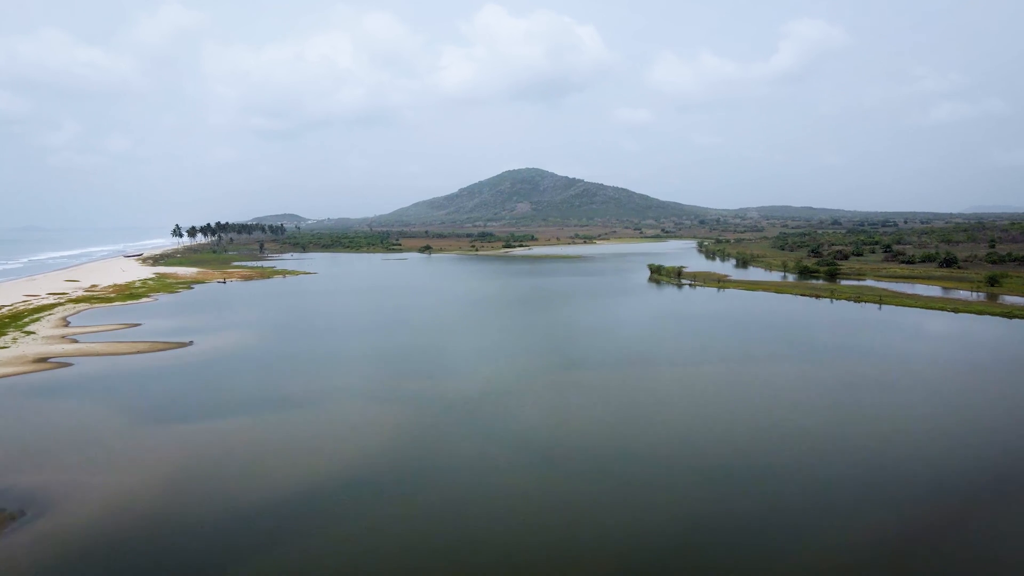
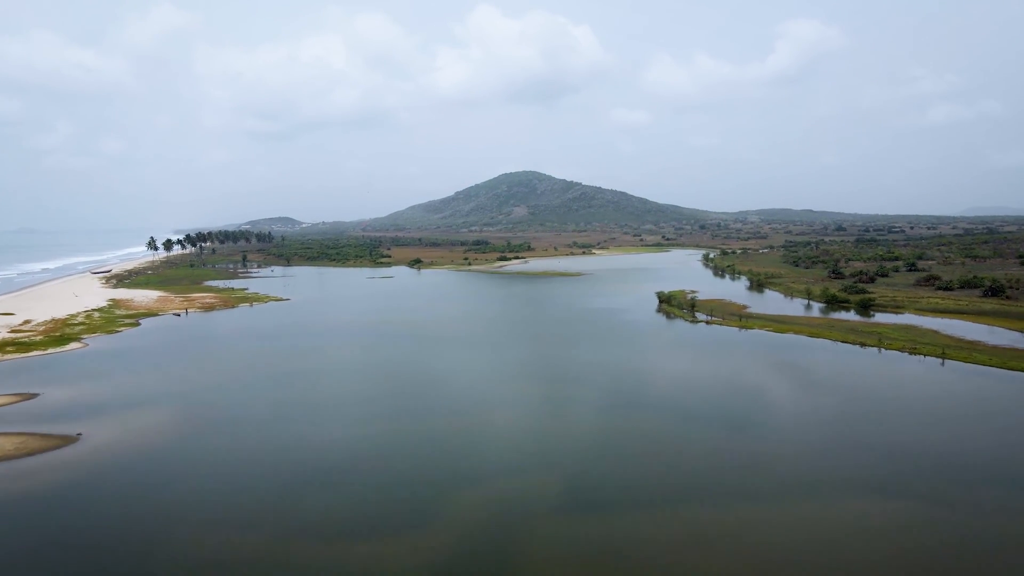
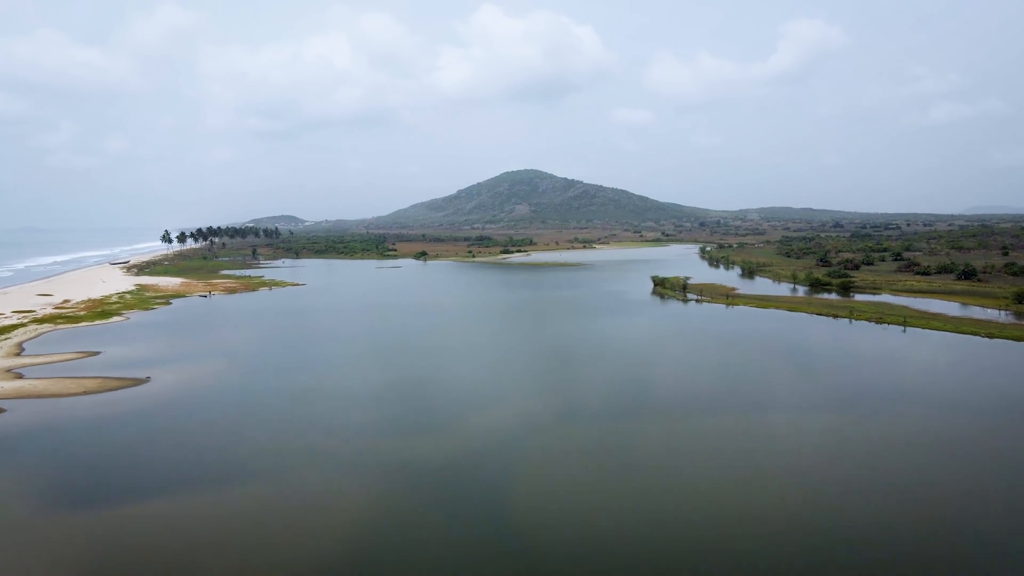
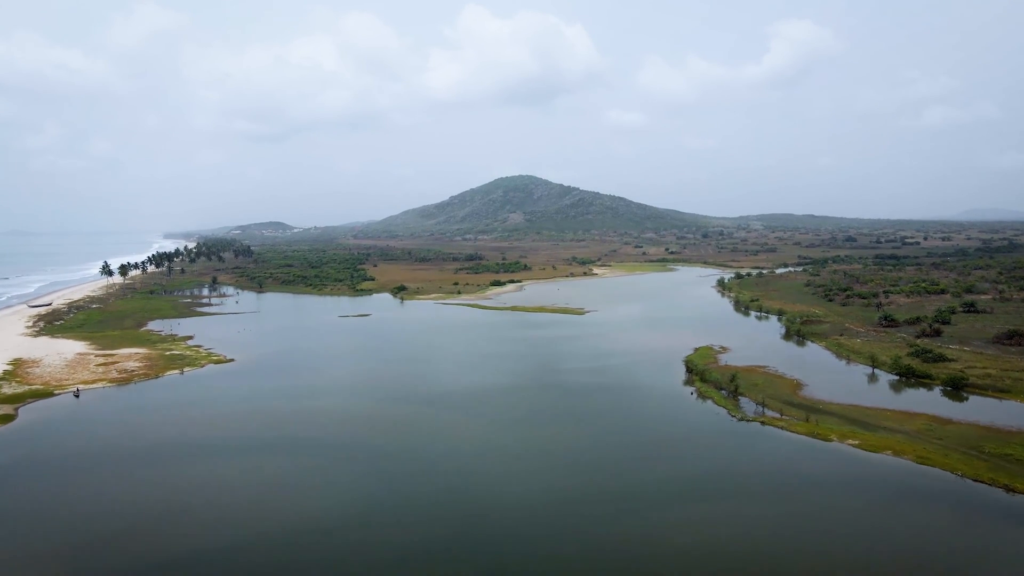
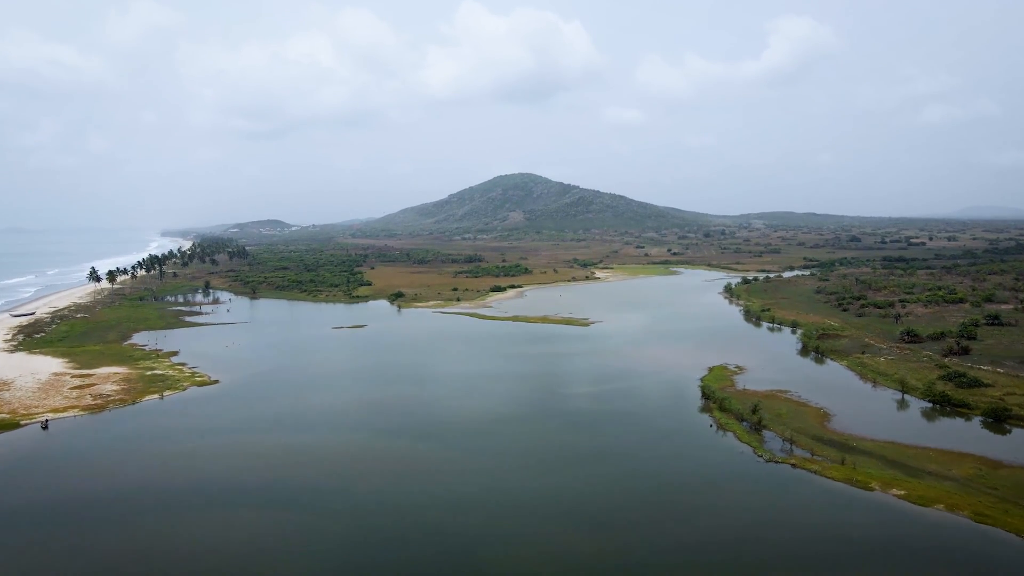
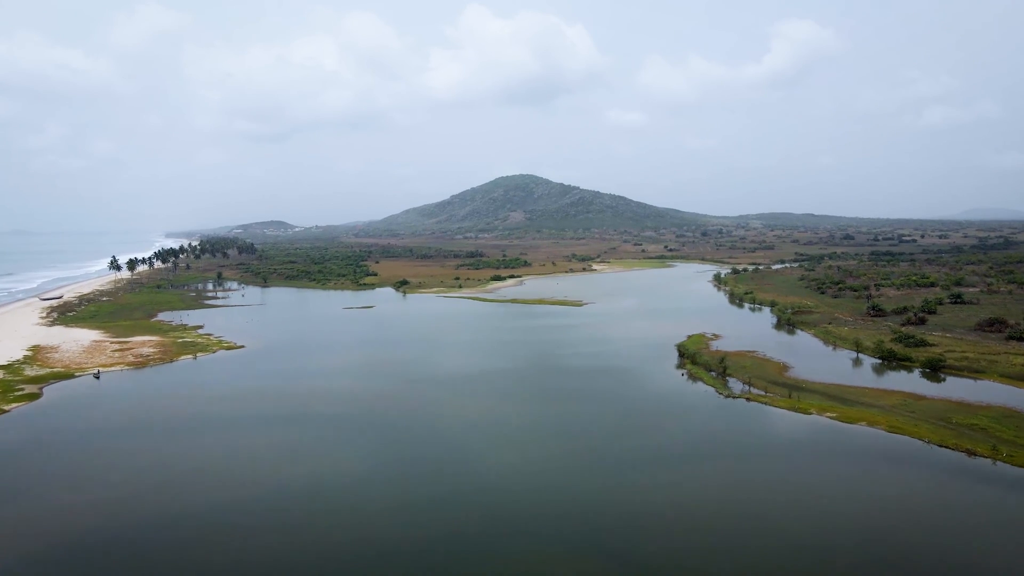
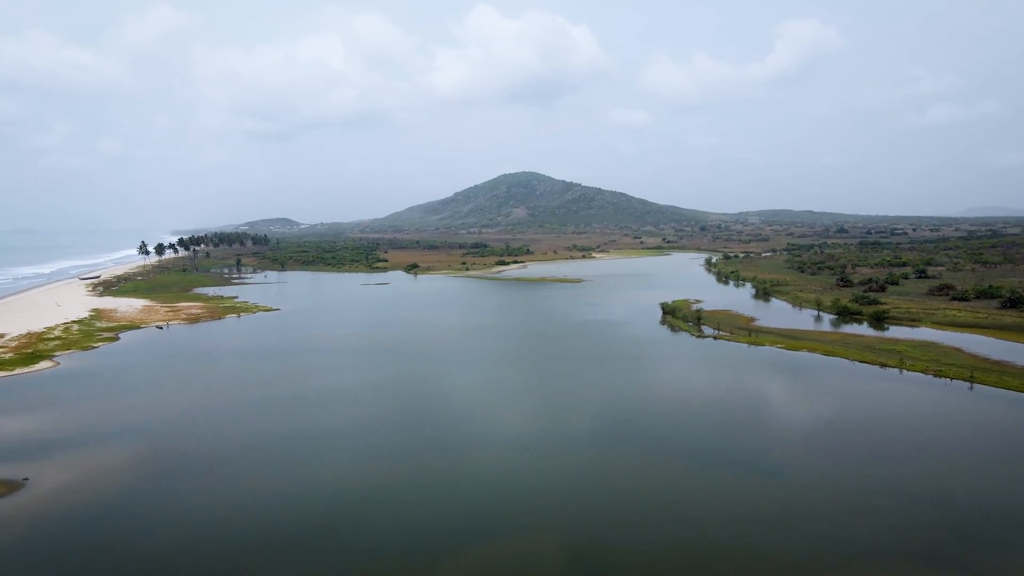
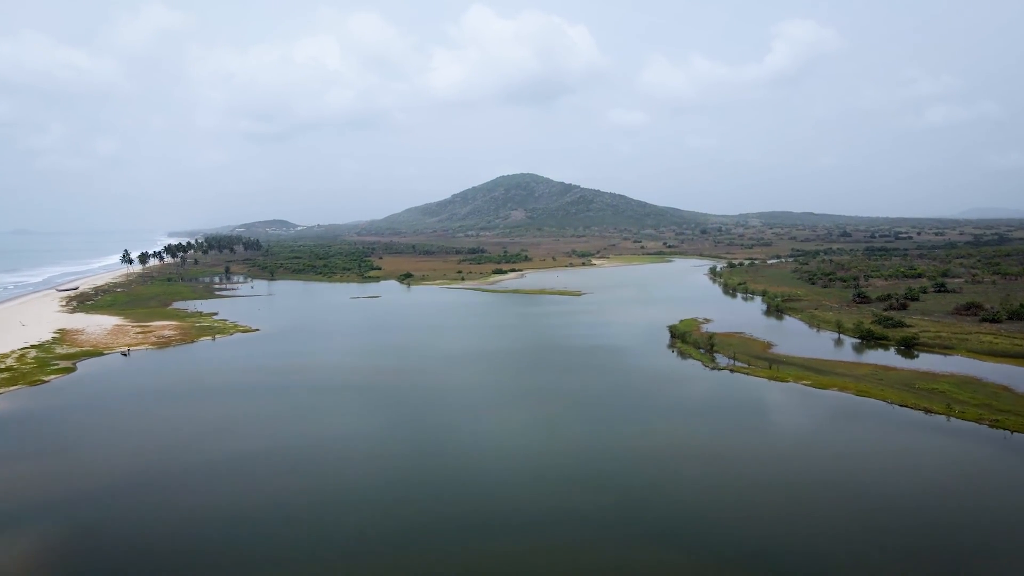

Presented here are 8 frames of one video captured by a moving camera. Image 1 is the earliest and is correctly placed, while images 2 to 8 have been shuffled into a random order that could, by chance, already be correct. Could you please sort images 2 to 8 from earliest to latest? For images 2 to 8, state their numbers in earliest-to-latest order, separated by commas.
3, 2, 7, 8, 6, 4, 5
